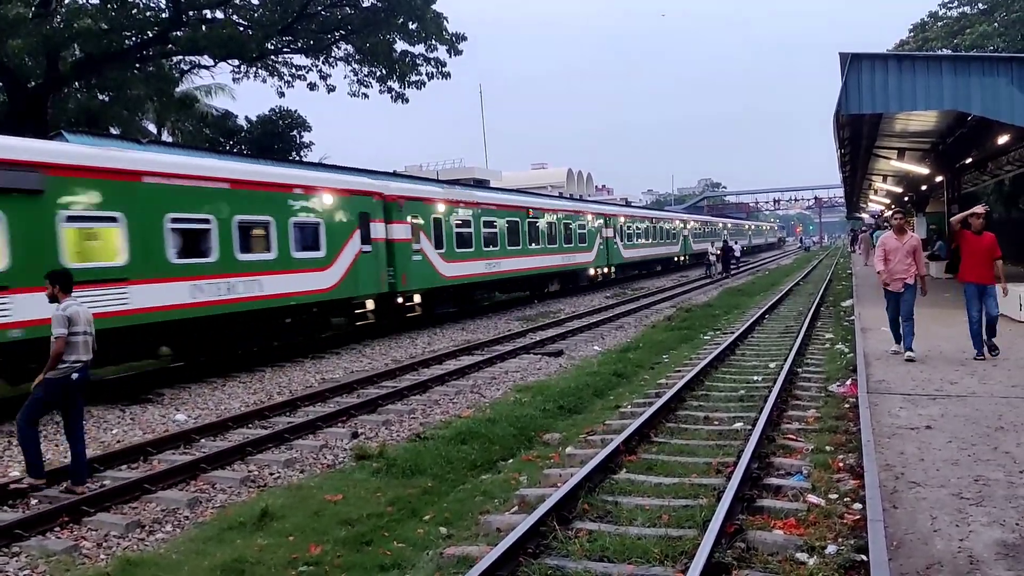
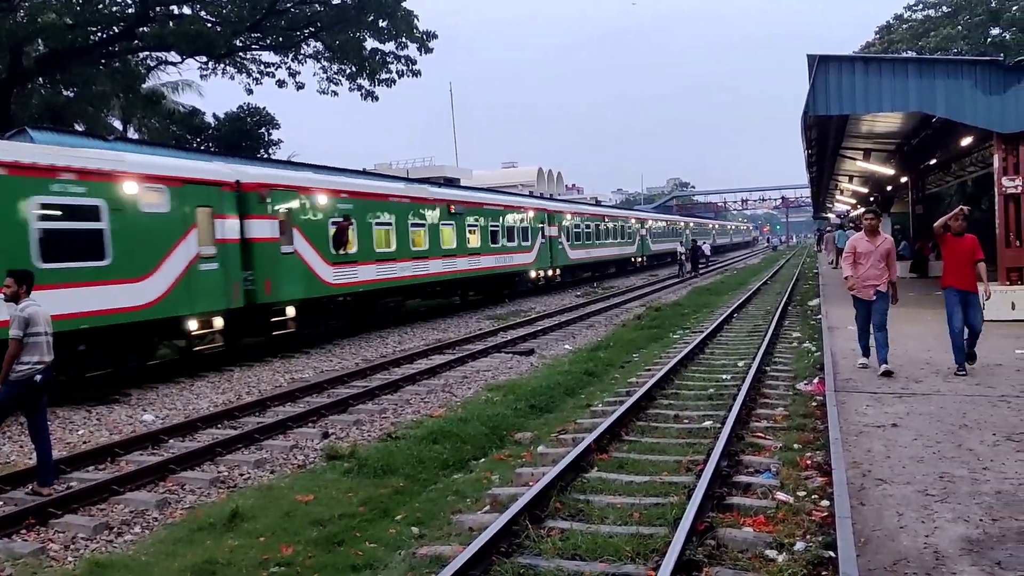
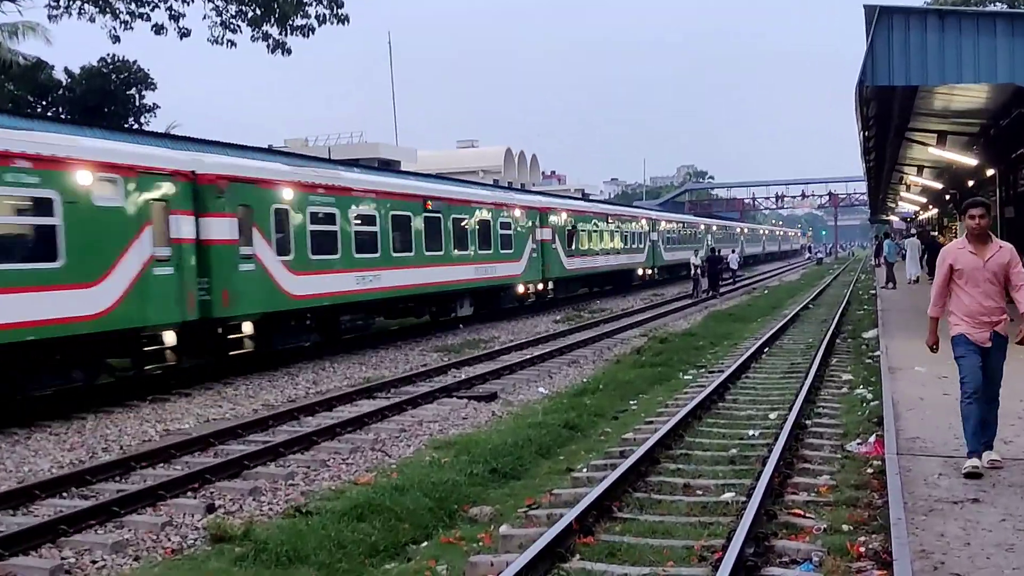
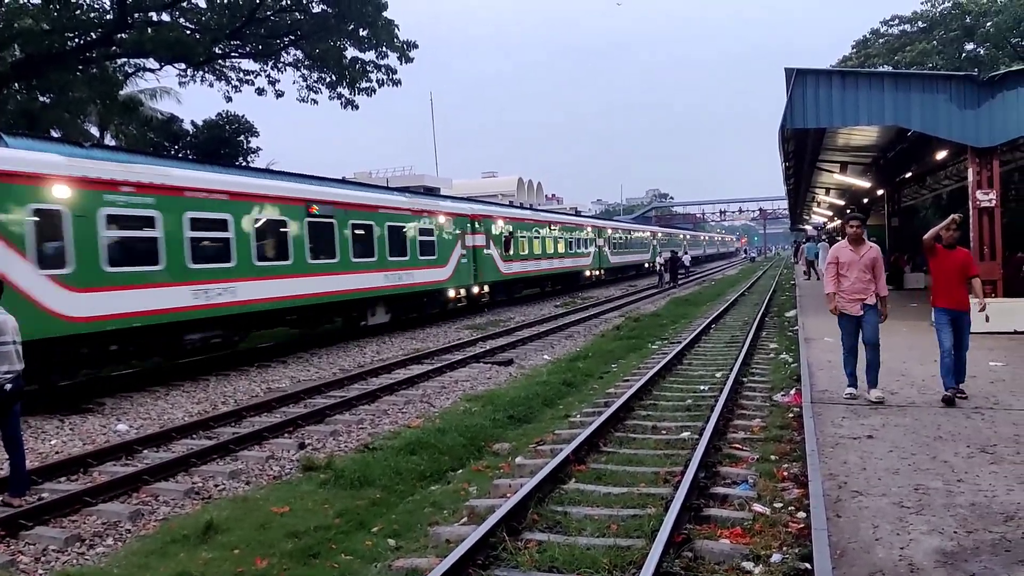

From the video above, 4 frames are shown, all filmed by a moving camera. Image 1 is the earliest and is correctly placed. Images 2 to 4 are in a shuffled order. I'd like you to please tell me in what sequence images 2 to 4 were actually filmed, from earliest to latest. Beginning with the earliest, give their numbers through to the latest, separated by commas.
2, 4, 3
